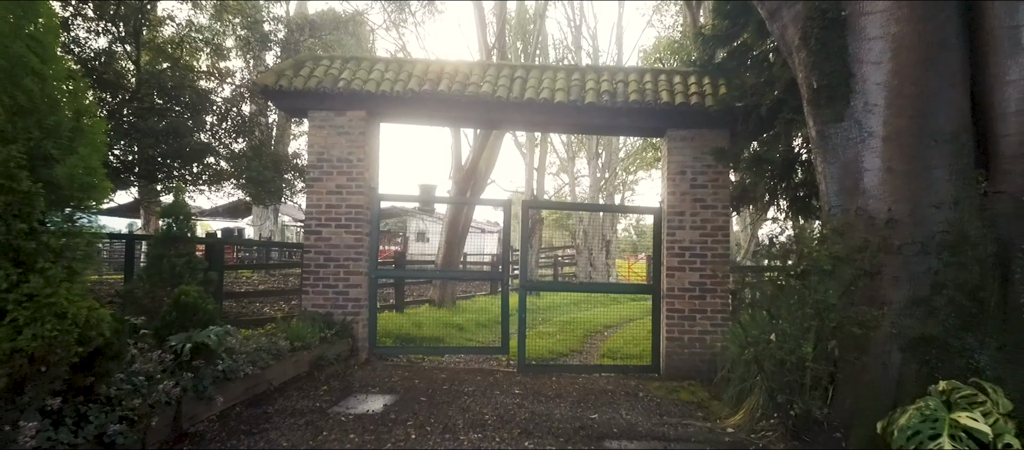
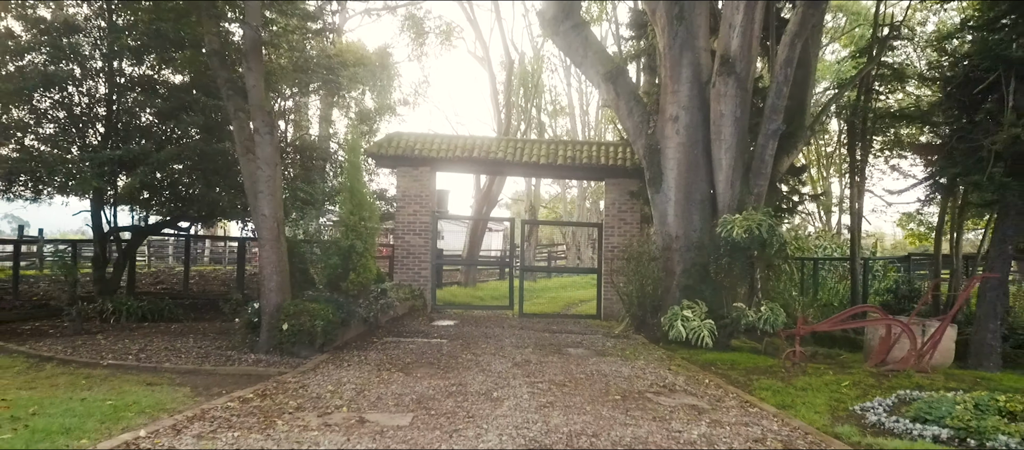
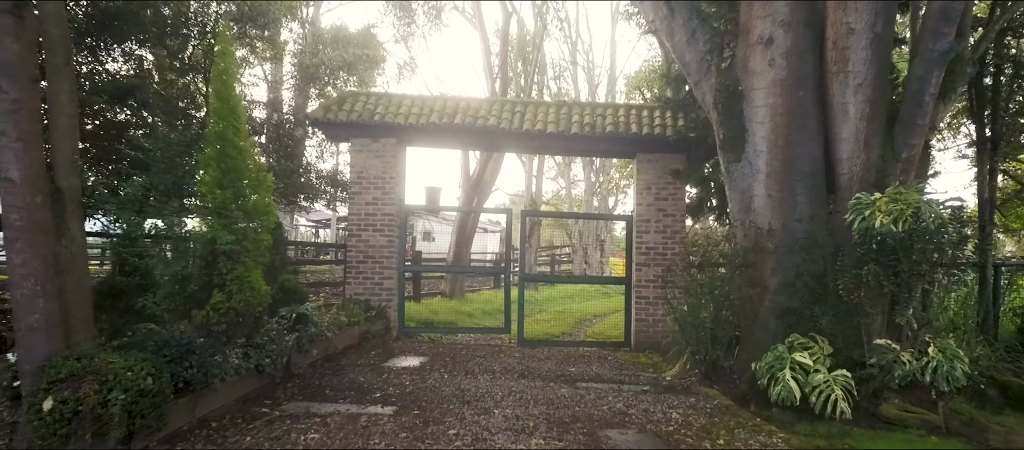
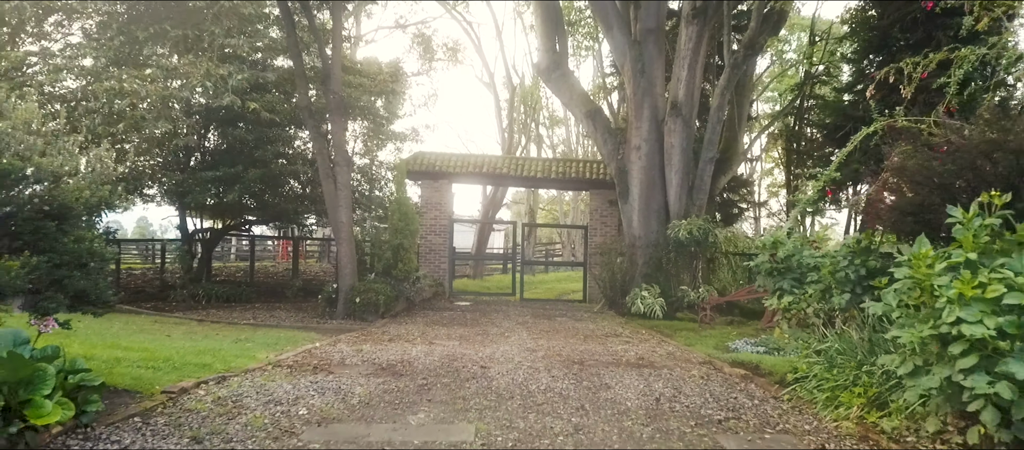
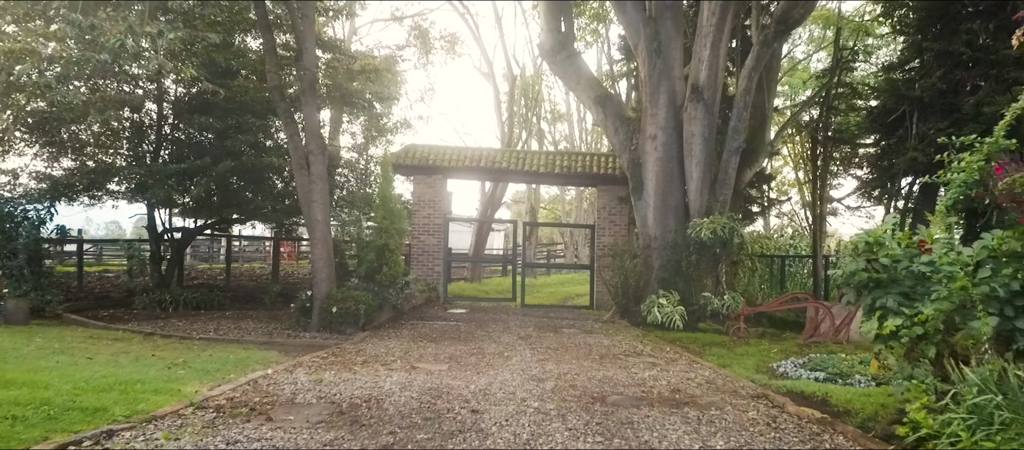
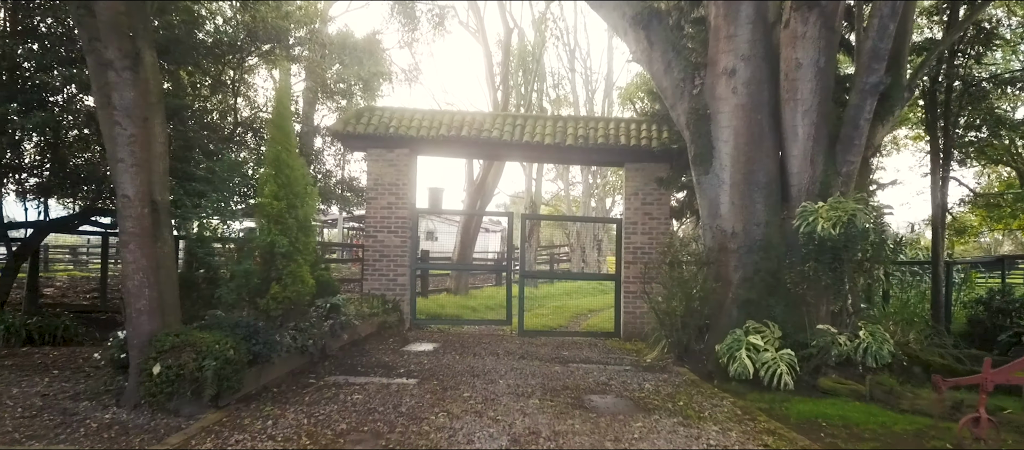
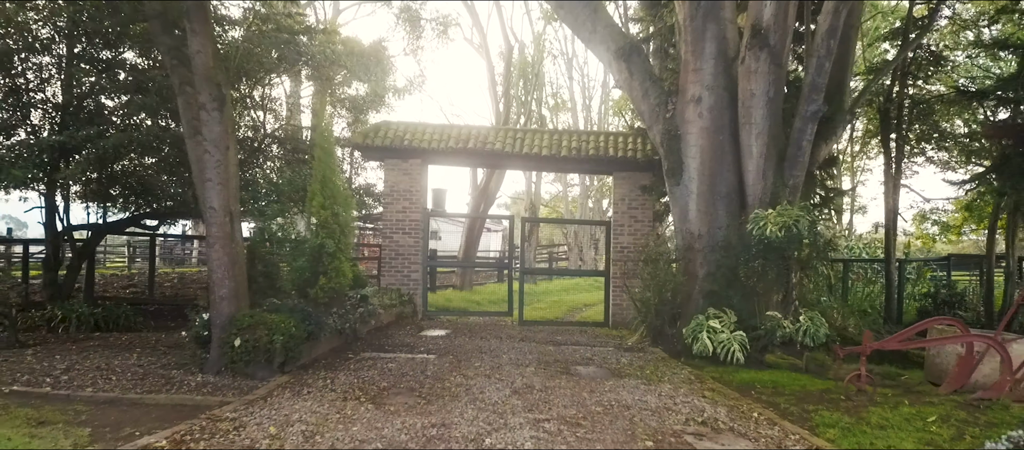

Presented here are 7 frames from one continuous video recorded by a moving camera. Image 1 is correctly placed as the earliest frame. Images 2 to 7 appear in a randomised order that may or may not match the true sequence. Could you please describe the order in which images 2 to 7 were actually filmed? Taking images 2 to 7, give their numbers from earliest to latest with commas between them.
3, 6, 7, 2, 5, 4
